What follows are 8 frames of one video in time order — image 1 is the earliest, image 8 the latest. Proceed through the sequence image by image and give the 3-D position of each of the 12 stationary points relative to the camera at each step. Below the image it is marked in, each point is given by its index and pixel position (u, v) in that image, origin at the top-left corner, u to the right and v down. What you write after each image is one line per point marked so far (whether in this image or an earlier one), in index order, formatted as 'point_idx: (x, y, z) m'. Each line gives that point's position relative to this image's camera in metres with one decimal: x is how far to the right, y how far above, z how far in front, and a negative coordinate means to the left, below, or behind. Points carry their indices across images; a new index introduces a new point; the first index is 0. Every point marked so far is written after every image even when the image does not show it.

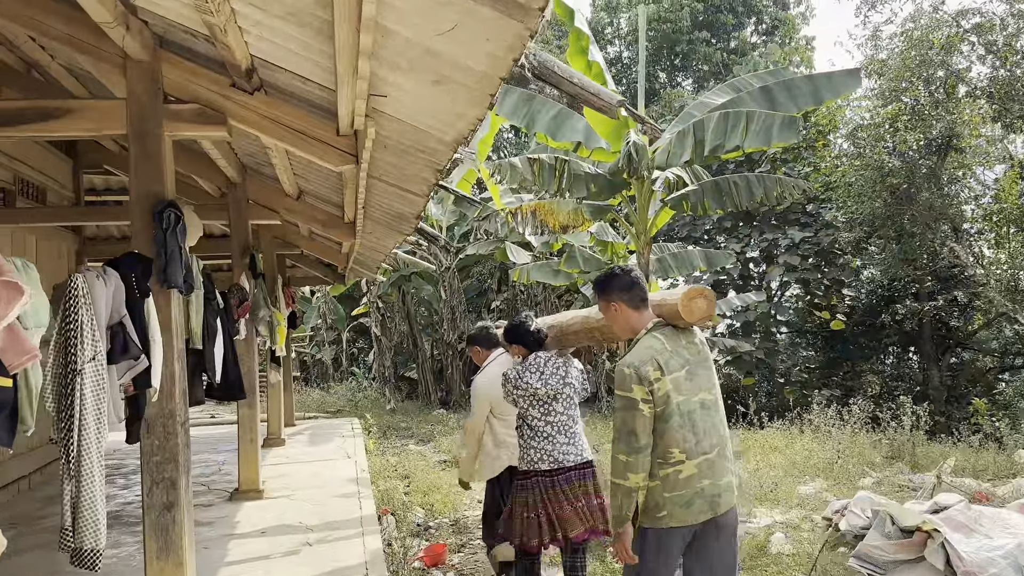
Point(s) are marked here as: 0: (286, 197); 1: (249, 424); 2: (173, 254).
0: (-1.6, +0.7, +5.8) m
1: (-1.8, -0.9, +5.5) m
2: (-1.3, +0.1, +3.1) m
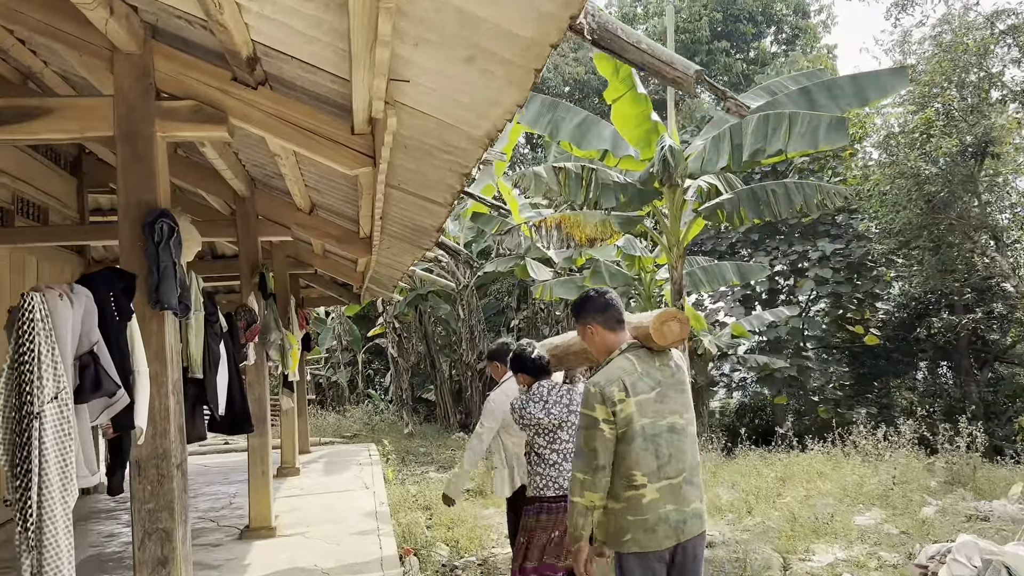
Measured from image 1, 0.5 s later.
0: (-1.4, +0.5, +5.4) m
1: (-1.6, -1.1, +5.1) m
2: (-1.1, +0.1, +2.7) m
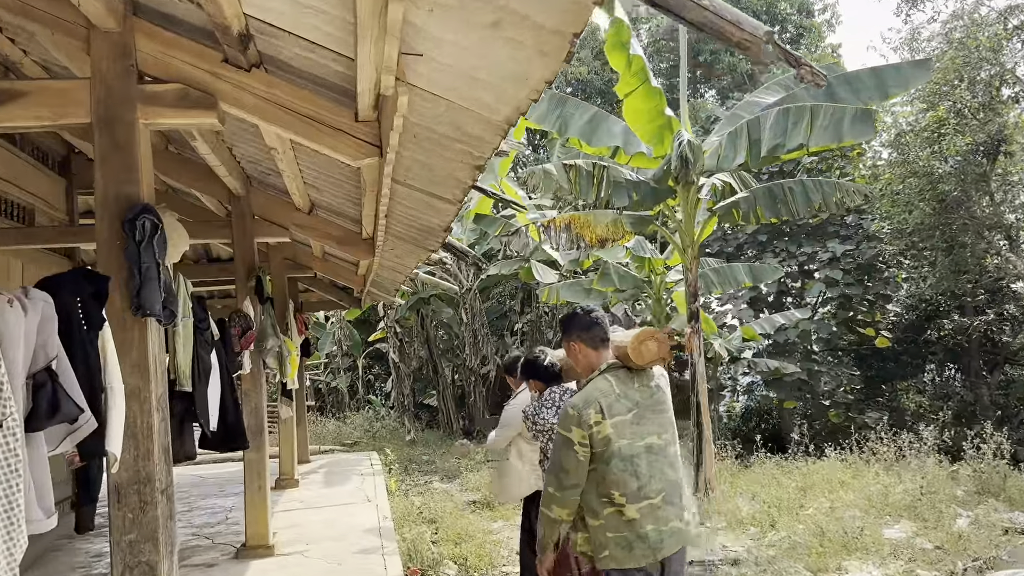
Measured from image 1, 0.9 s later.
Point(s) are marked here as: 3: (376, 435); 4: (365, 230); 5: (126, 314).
0: (-1.4, +0.5, +5.1) m
1: (-1.5, -1.1, +4.9) m
2: (-1.1, 0.0, +2.4) m
3: (-2.2, -2.3, +13.0) m
4: (-0.9, +0.3, +4.8) m
5: (-1.1, -0.1, +2.4) m
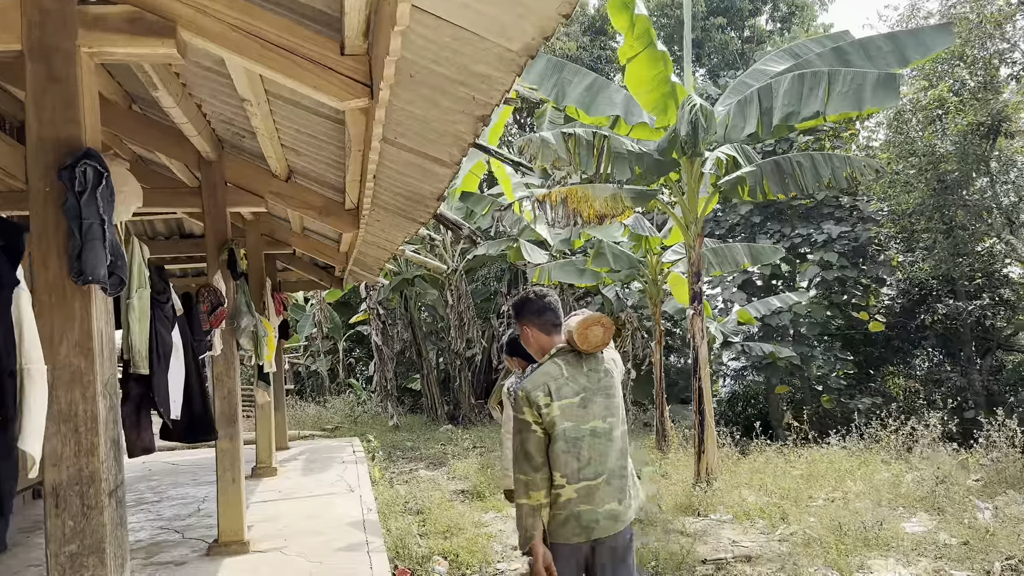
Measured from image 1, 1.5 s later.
0: (-1.4, +0.6, +4.7) m
1: (-1.6, -1.0, +4.5) m
2: (-1.0, +0.1, +2.0) m
3: (-2.4, -2.0, +12.6) m
4: (-0.9, +0.5, +4.4) m
5: (-1.1, 0.0, +2.0) m
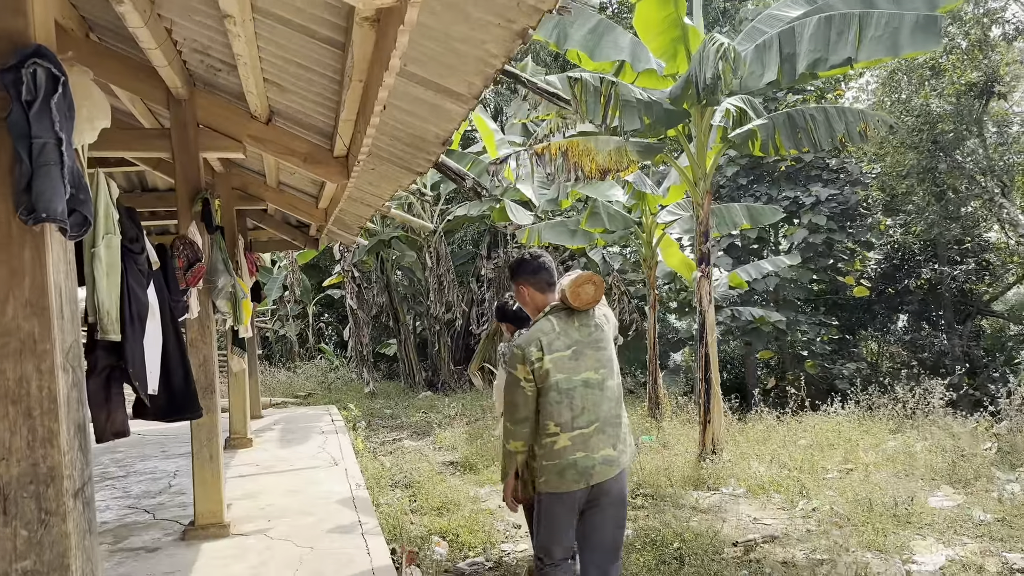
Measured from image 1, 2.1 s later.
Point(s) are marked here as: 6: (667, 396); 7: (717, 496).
0: (-1.3, +0.9, +4.2) m
1: (-1.5, -0.7, +4.0) m
2: (-0.9, +0.2, +1.5) m
3: (-2.7, -1.5, +12.1) m
4: (-0.8, +0.7, +3.9) m
5: (-1.0, +0.1, +1.5) m
6: (+1.6, -1.1, +8.0) m
7: (+1.2, -1.3, +5.0) m
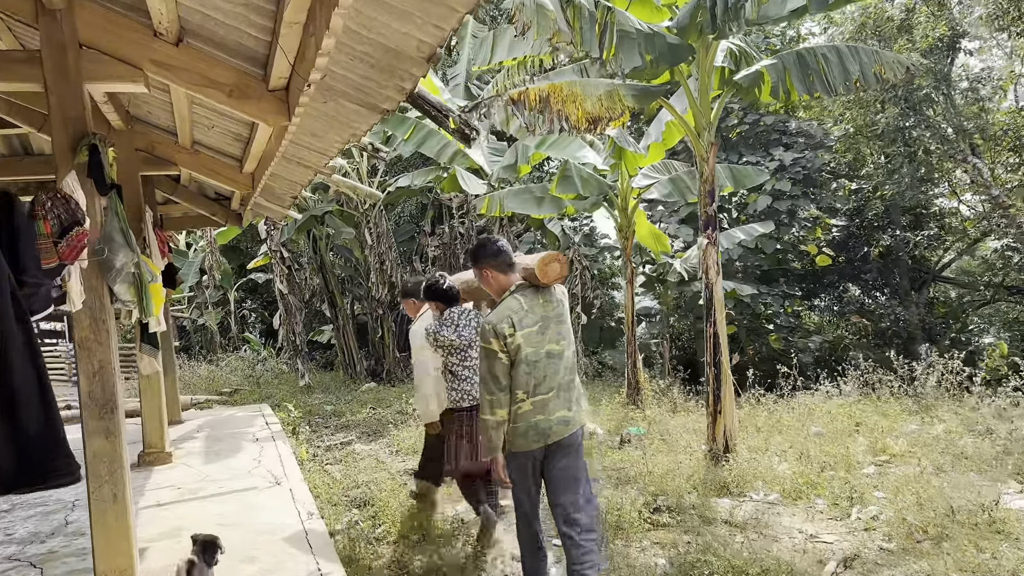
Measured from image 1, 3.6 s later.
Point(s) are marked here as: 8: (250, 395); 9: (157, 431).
0: (-1.3, +0.9, +3.1) m
1: (-1.5, -0.7, +2.9) m
2: (-0.6, +0.3, +0.5) m
3: (-3.4, -1.2, +10.9) m
4: (-0.8, +0.8, +2.9) m
5: (-0.7, +0.2, +0.5) m
6: (+1.2, -0.8, +7.2) m
7: (+1.2, -1.1, +4.1) m
8: (-3.1, -1.3, +9.7) m
9: (-2.3, -0.9, +5.4) m
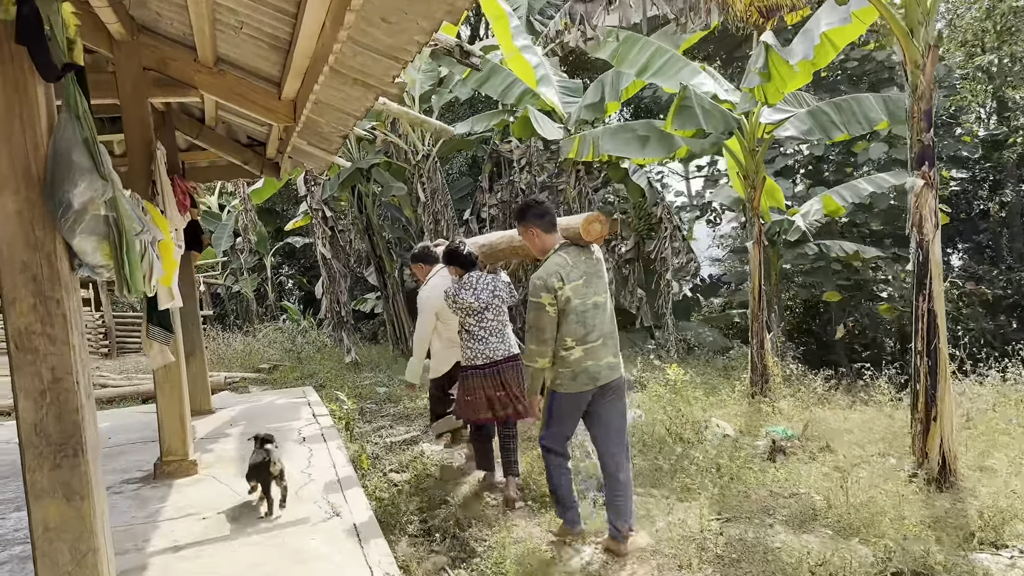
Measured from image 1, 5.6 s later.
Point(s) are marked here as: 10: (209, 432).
0: (-0.8, +1.0, +1.8) m
1: (-0.9, -0.6, +1.7) m
2: (-0.2, +0.3, -0.8) m
3: (-2.5, -0.8, +9.8) m
4: (-0.3, +0.9, +1.6) m
5: (-0.3, +0.1, -0.8) m
6: (+1.9, -0.5, +5.9) m
7: (+1.8, -1.0, +2.8) m
8: (-2.3, -0.9, +8.6) m
9: (-1.7, -0.7, +4.2) m
10: (-1.9, -0.9, +5.1) m
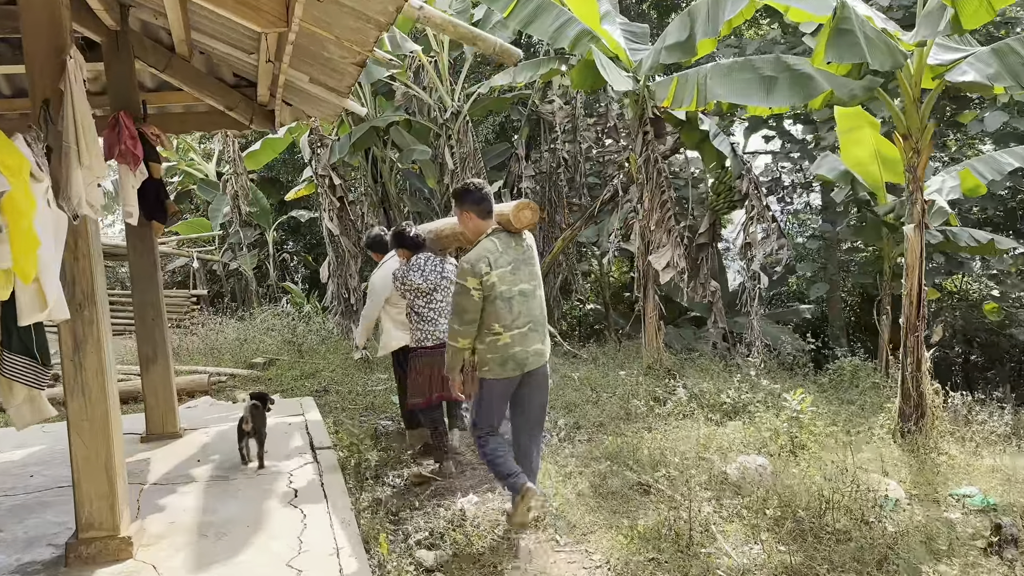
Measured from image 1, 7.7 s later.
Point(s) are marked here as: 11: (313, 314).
0: (-0.5, +1.0, +0.3) m
1: (-0.6, -0.6, +0.3) m
2: (+0.1, +0.1, -2.3) m
3: (-2.1, -0.6, +8.4) m
4: (+0.1, +0.8, +0.1) m
5: (0.0, 0.0, -2.2) m
6: (+2.3, -0.5, +4.4) m
7: (+2.1, -1.0, +1.4) m
8: (-2.0, -0.7, +7.2) m
9: (-1.4, -0.7, +2.7) m
10: (-1.6, -0.8, +3.7) m
11: (-2.4, -0.3, +9.8) m
